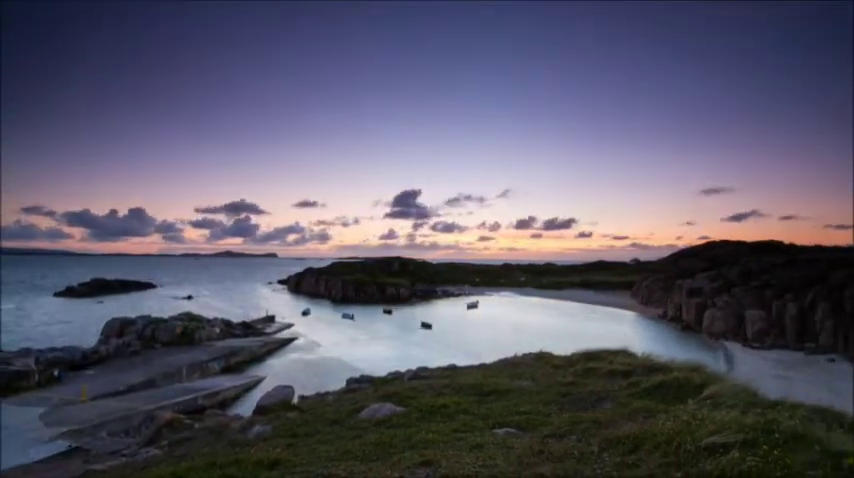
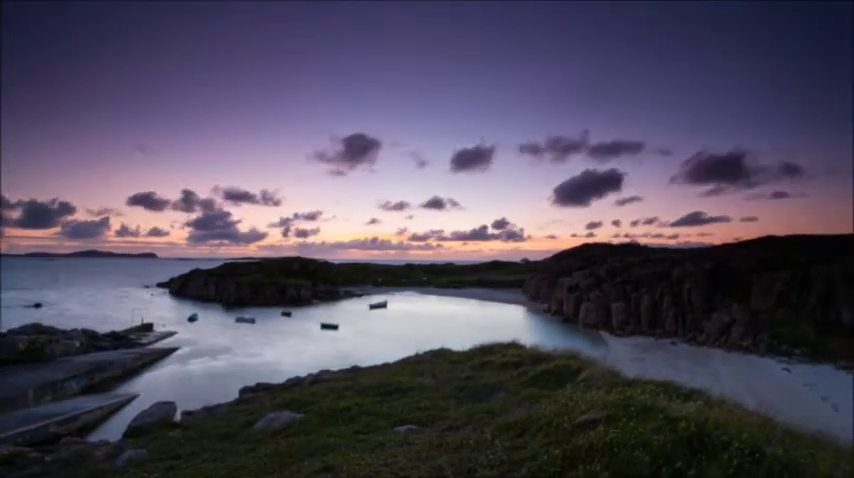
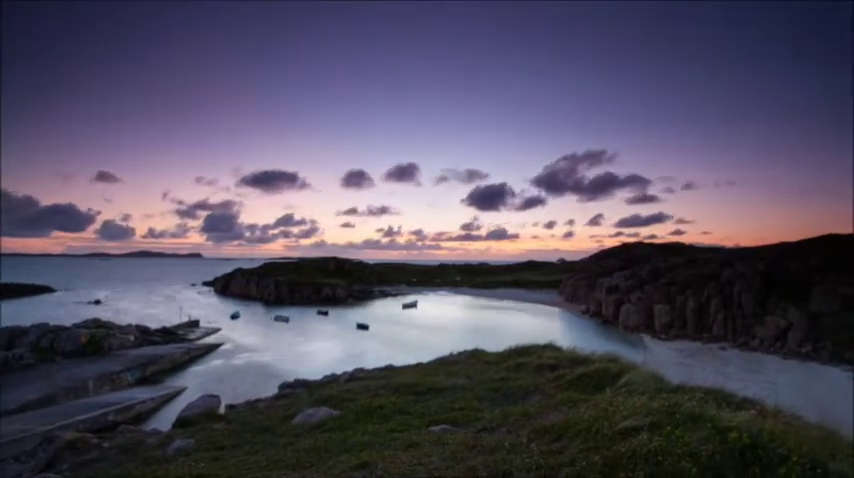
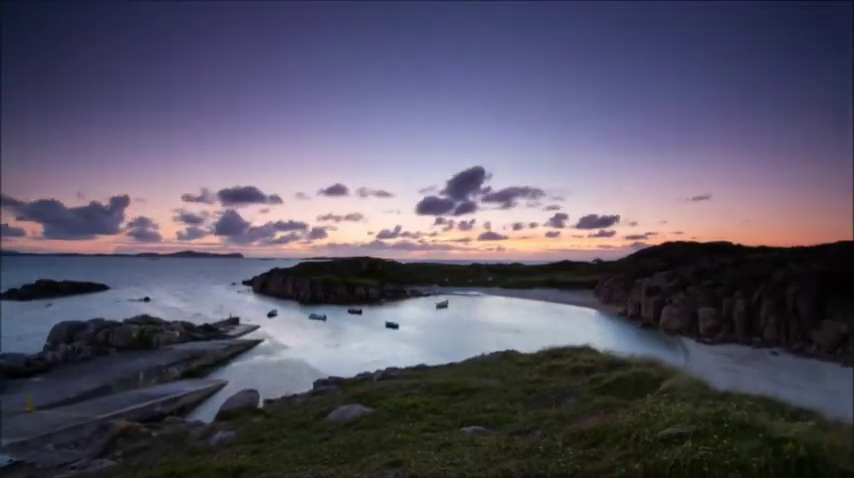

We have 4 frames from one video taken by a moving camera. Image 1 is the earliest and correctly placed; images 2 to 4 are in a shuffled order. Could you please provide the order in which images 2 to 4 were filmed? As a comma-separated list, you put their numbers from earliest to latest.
4, 3, 2
